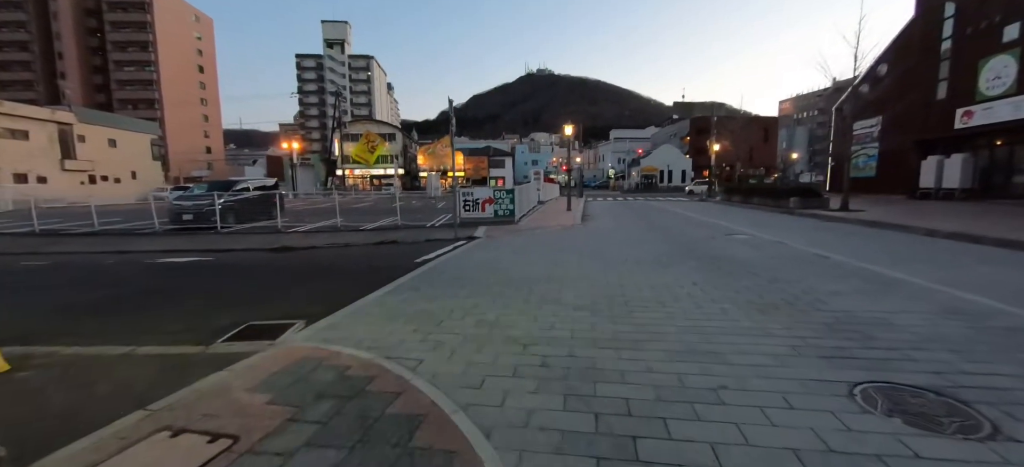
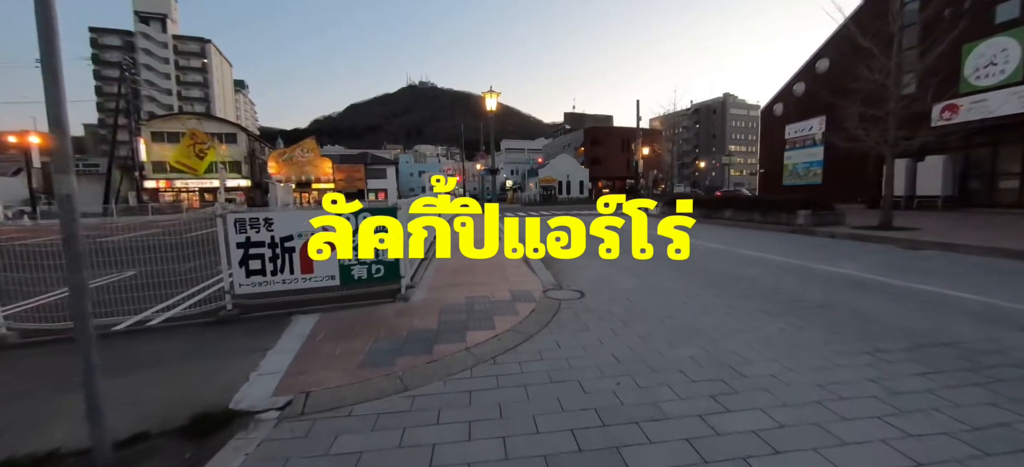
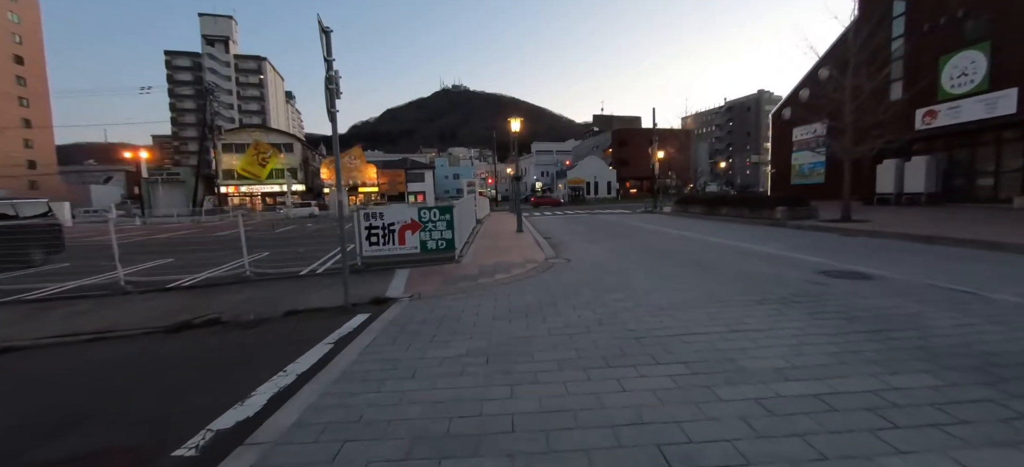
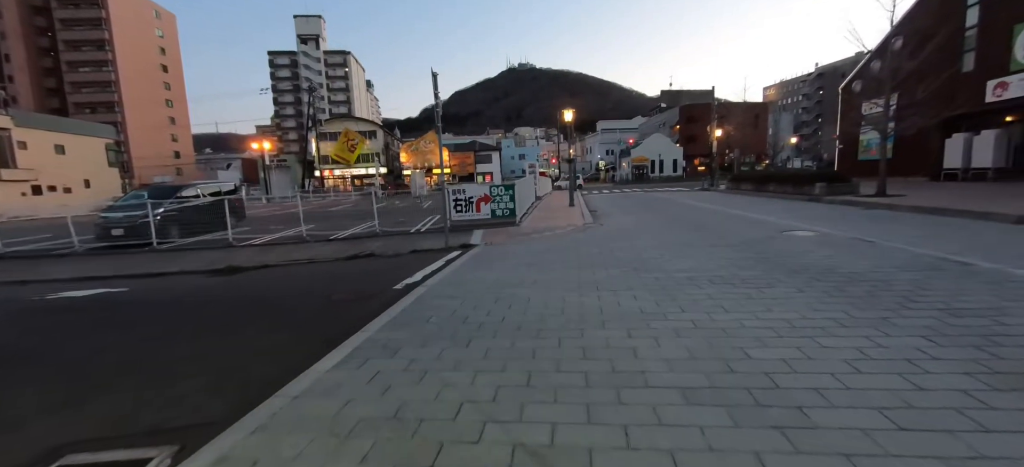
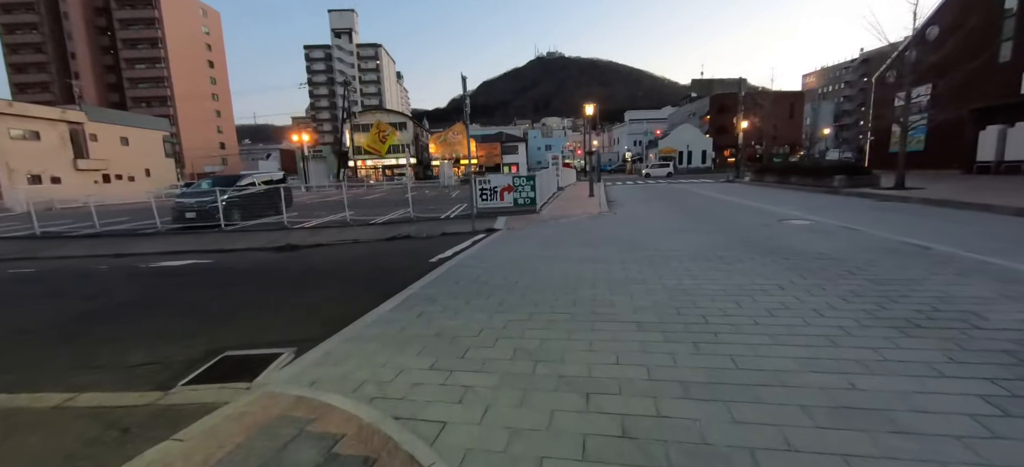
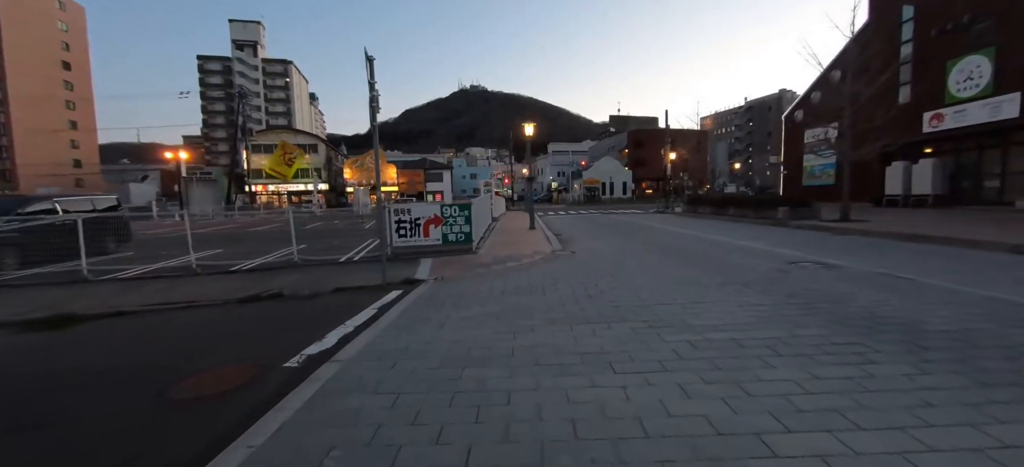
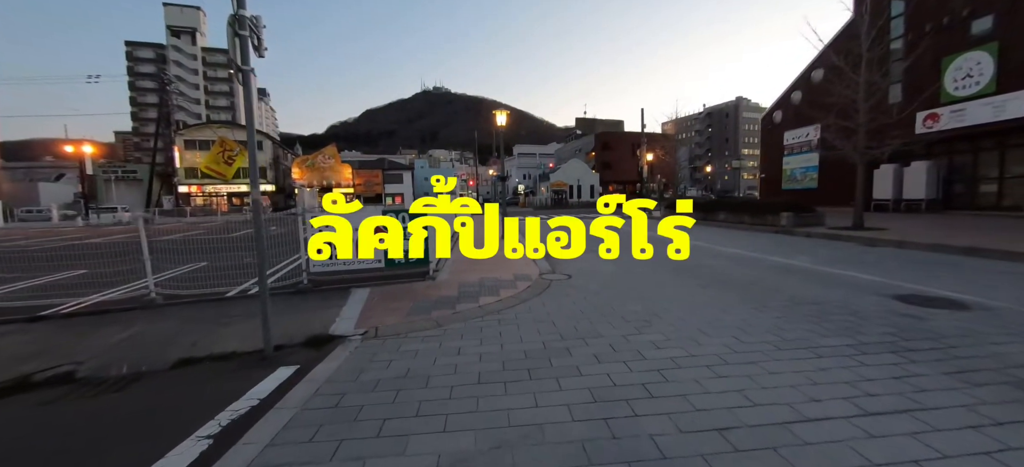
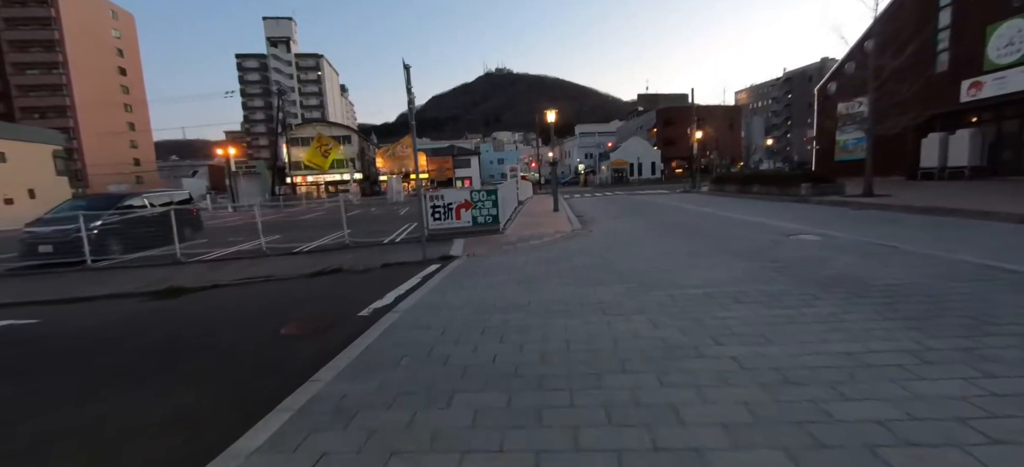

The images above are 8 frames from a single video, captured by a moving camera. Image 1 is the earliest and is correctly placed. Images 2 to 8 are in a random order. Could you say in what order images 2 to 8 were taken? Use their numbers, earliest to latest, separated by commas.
5, 4, 8, 6, 3, 7, 2
